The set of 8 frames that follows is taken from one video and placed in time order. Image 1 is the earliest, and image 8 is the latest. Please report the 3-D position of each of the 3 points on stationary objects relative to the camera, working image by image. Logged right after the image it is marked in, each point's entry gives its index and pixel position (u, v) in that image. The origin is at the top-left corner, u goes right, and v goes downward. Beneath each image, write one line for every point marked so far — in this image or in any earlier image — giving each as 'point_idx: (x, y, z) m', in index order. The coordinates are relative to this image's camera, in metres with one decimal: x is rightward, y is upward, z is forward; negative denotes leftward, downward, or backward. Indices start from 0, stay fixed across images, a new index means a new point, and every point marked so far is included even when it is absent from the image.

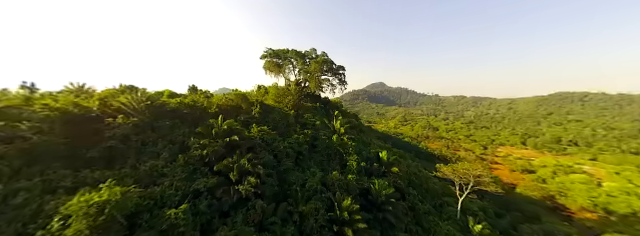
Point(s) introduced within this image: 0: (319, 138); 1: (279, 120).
0: (-0.2, -2.0, +16.9) m
1: (-4.5, -0.3, +17.4) m
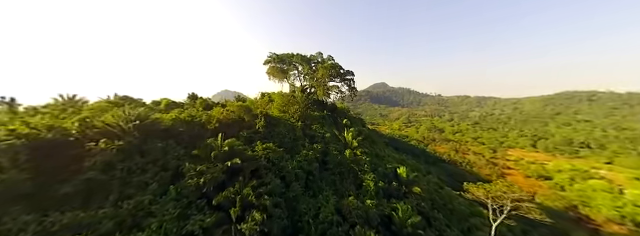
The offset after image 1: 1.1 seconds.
0: (+0.9, -3.3, +15.1) m
1: (-3.4, -1.6, +15.7) m
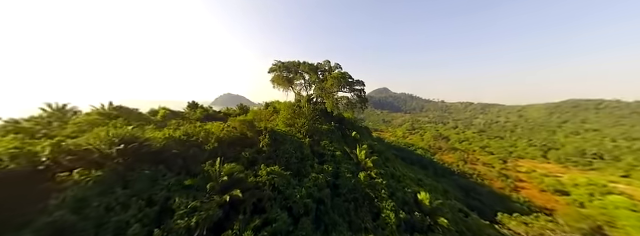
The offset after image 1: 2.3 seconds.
0: (+1.9, -4.9, +13.4) m
1: (-2.5, -3.1, +14.1) m
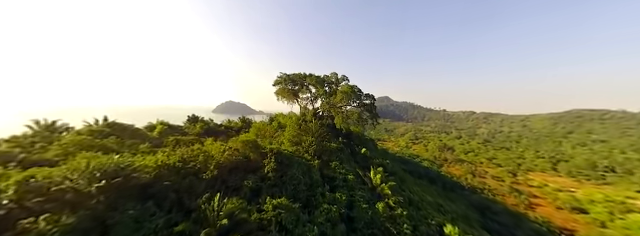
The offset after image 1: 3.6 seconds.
0: (+2.8, -6.6, +11.8) m
1: (-1.5, -4.8, +12.5) m
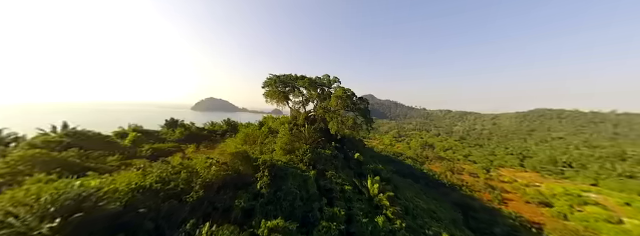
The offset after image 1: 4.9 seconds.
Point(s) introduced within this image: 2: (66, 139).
0: (+2.6, -7.4, +11.3) m
1: (-1.8, -5.6, +11.7) m
2: (-21.8, -1.8, +13.5) m
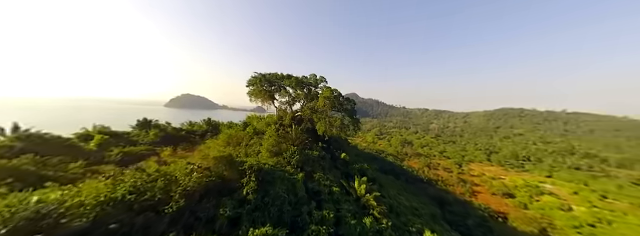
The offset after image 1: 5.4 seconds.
0: (+1.8, -7.6, +11.4) m
1: (-2.6, -5.8, +11.5) m
2: (-22.7, -1.9, +11.7) m
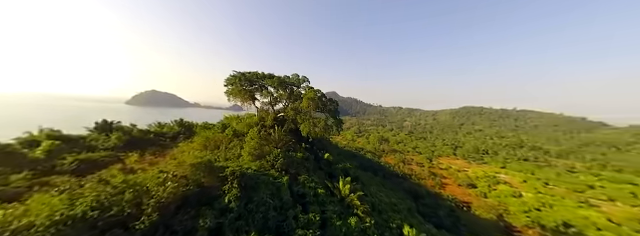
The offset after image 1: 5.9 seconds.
0: (+0.7, -7.9, +11.6) m
1: (-3.6, -6.1, +11.3) m
2: (-23.6, -2.2, +9.4) m
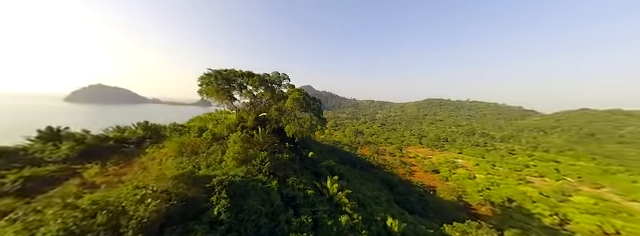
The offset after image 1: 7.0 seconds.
0: (+0.1, -8.2, +12.1) m
1: (-4.2, -6.5, +11.2) m
2: (-23.9, -3.2, +6.9) m
